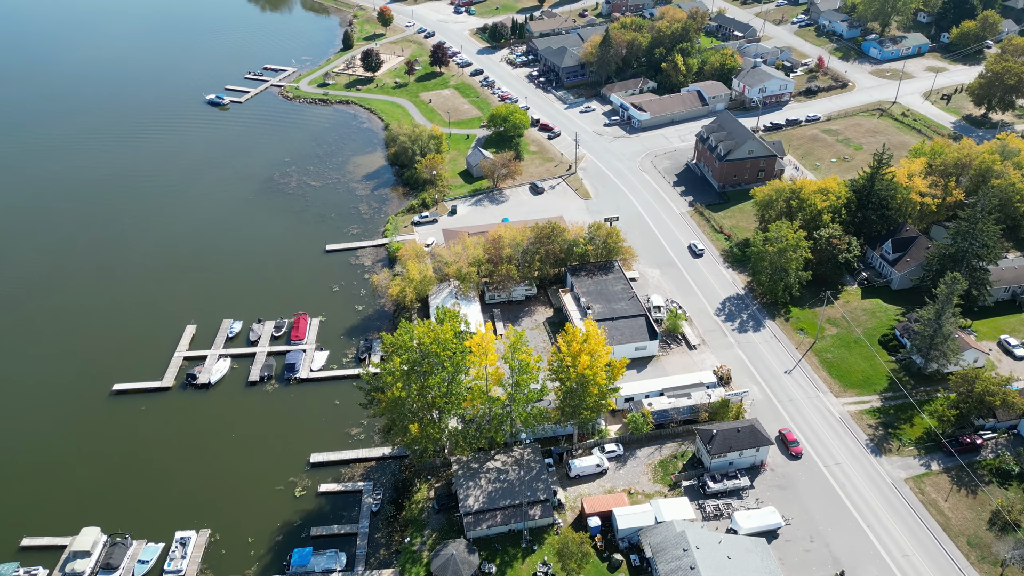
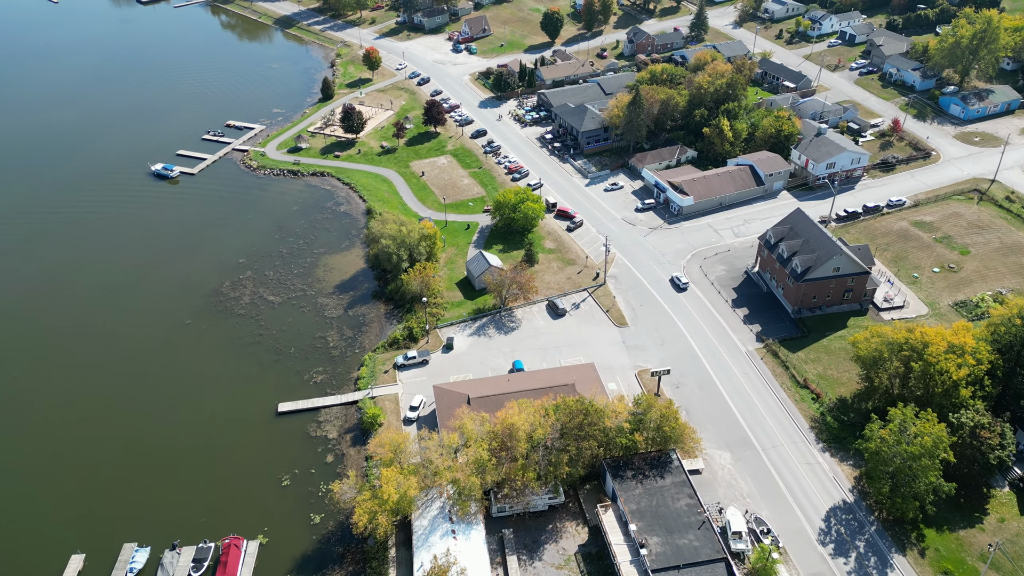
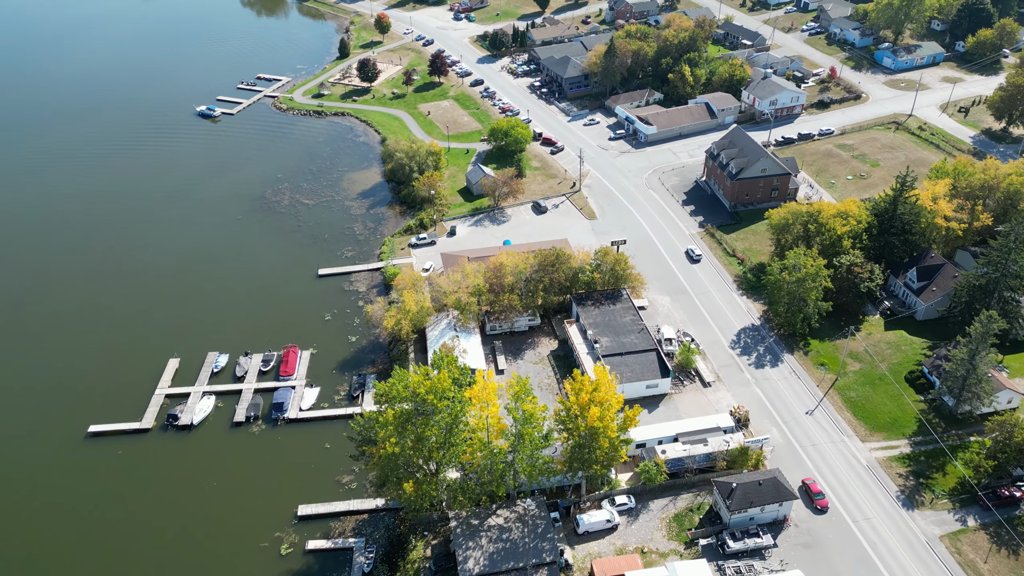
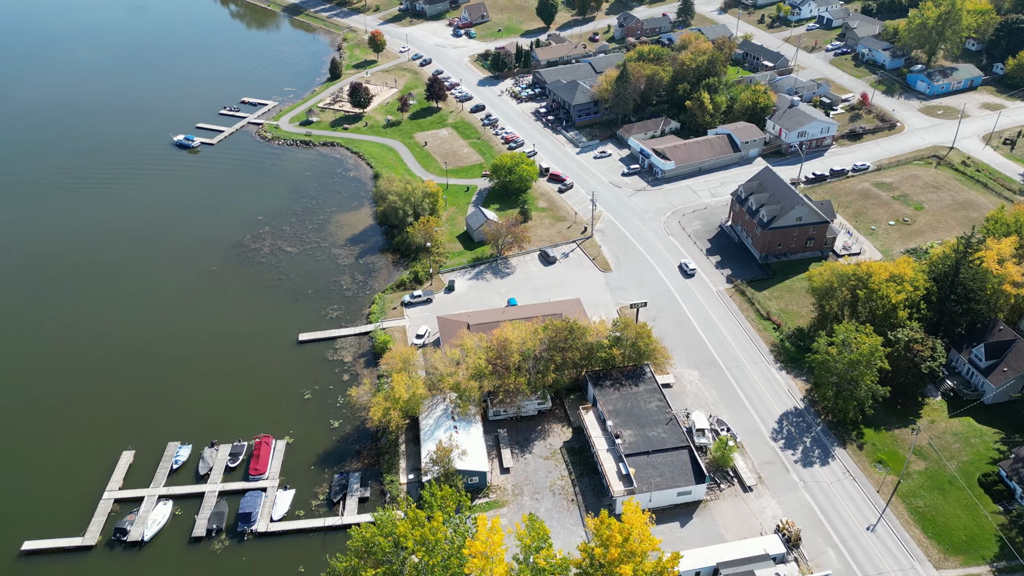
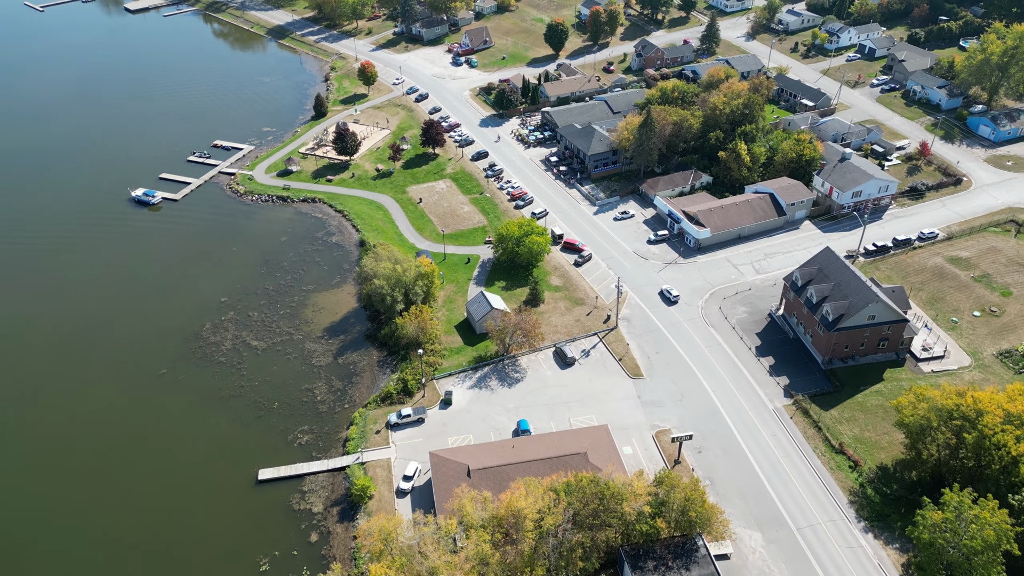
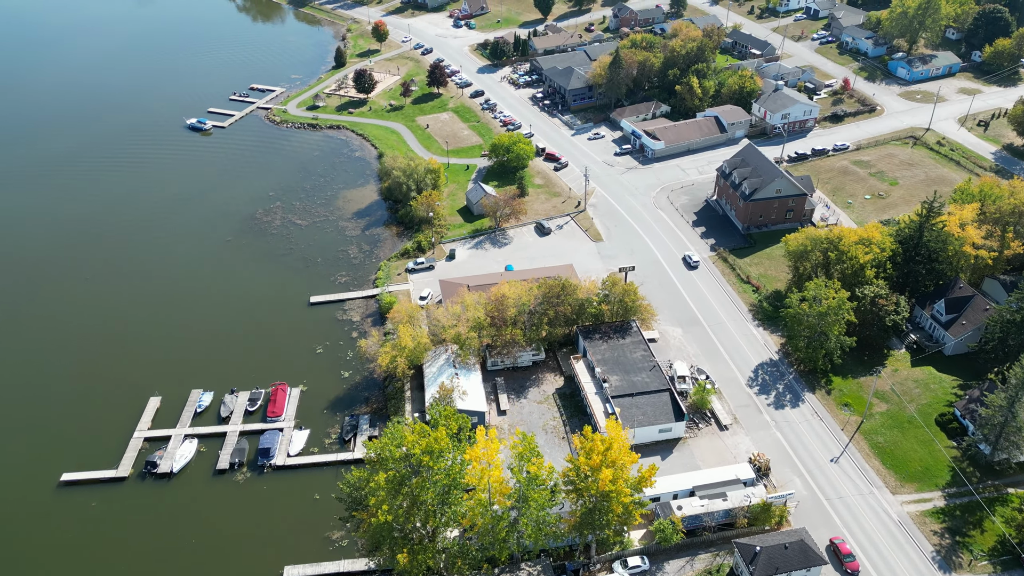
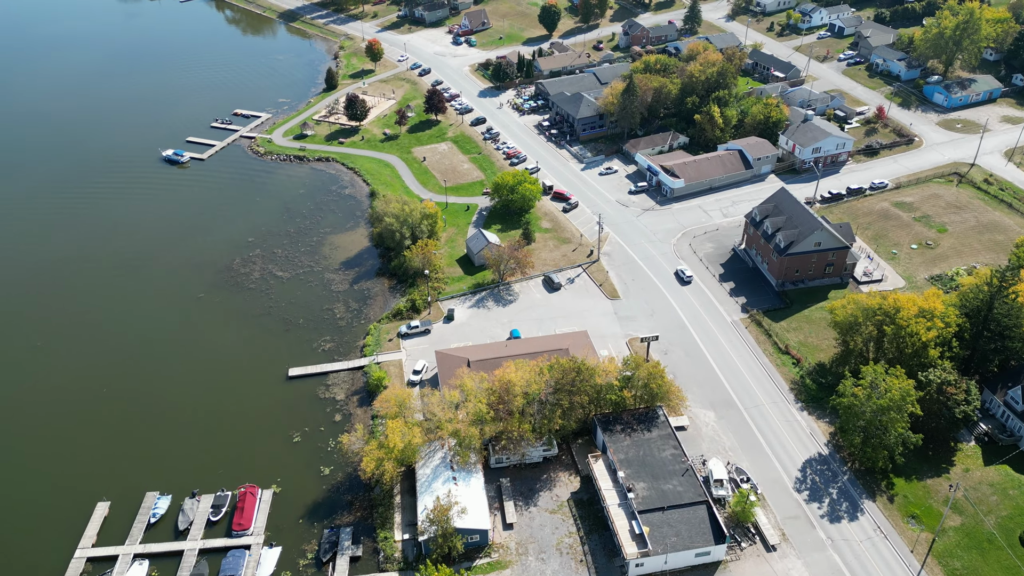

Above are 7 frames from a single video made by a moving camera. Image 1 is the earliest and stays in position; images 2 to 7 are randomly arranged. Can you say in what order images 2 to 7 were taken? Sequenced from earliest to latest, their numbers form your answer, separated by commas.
3, 6, 4, 7, 2, 5
